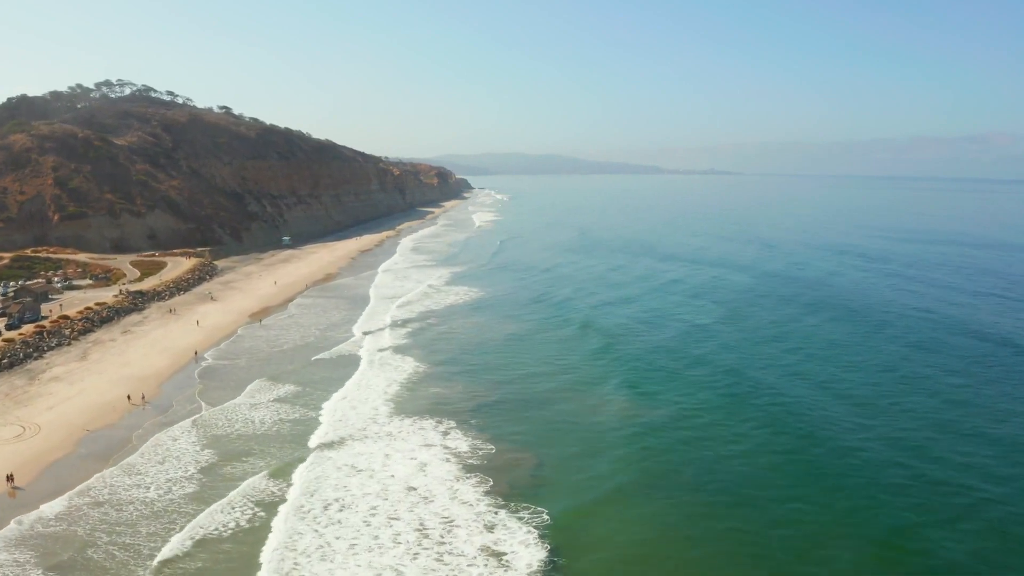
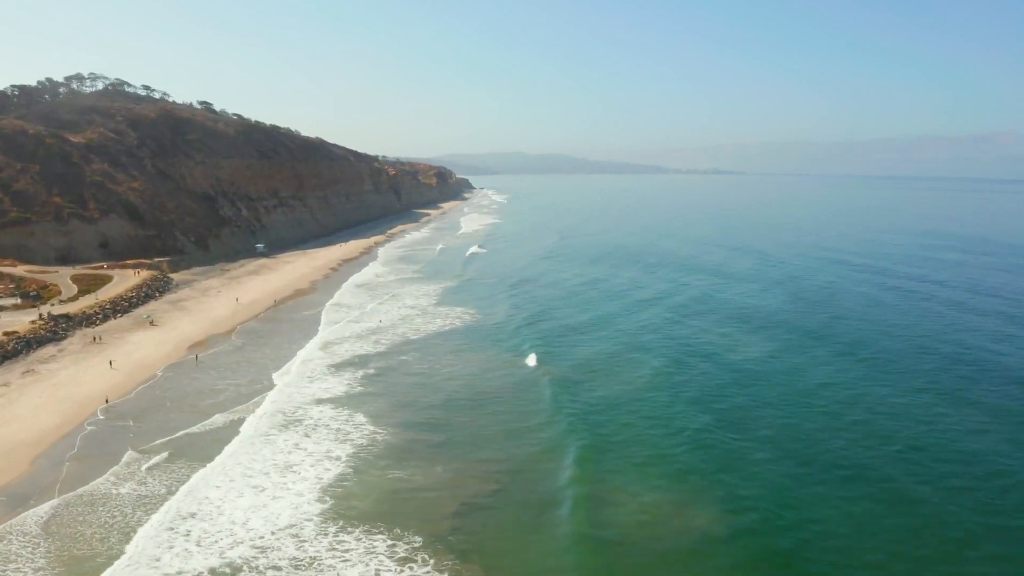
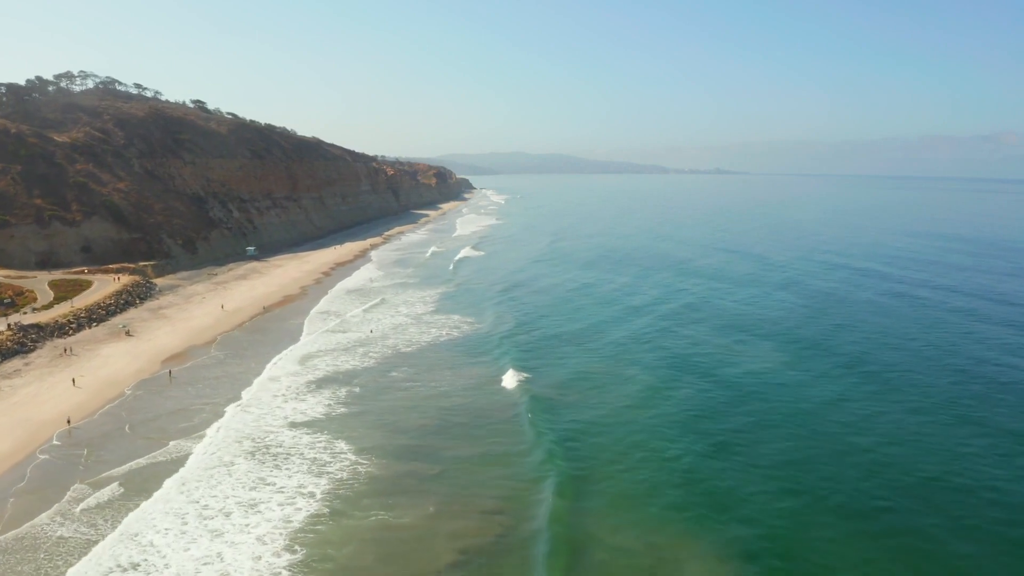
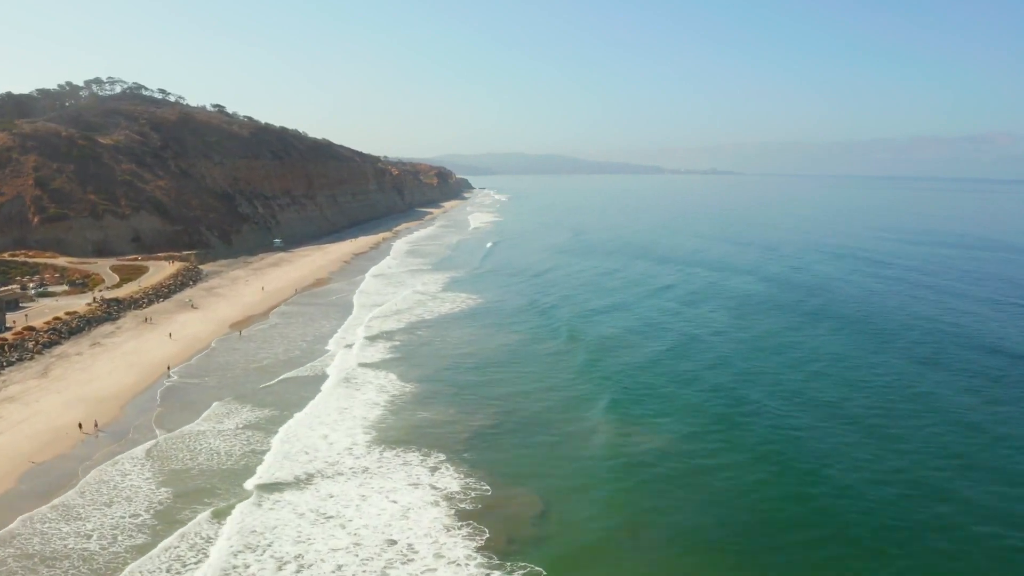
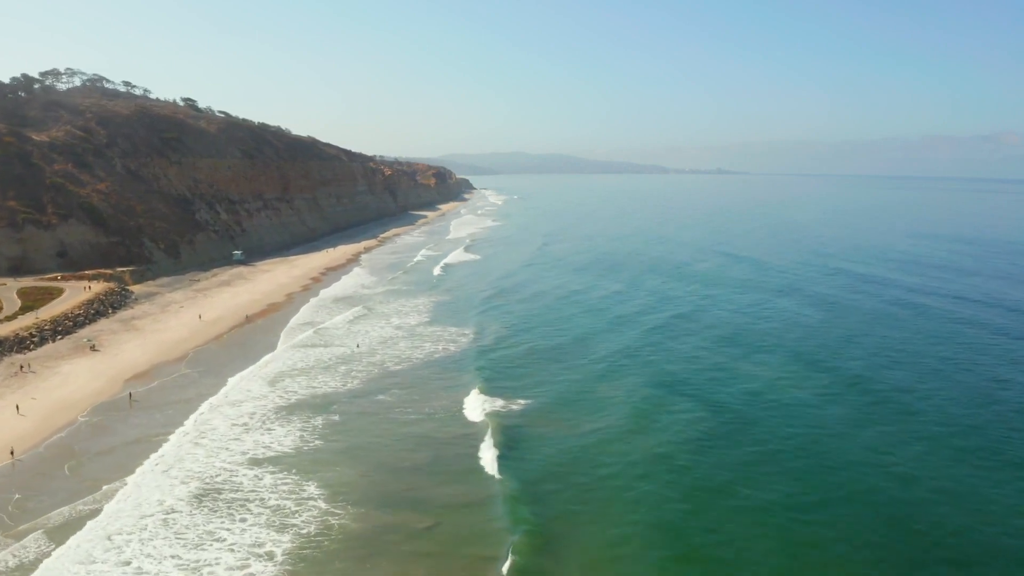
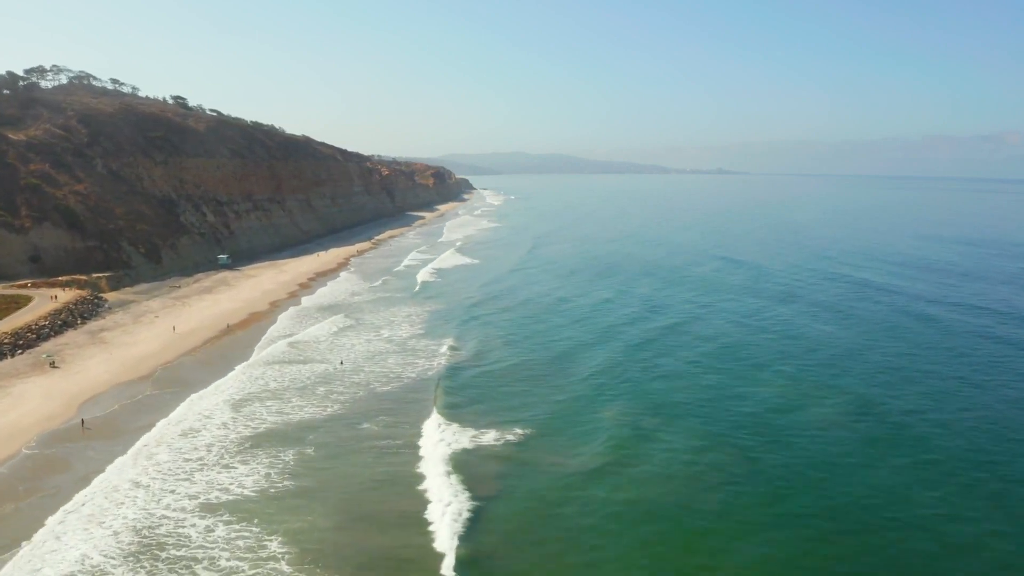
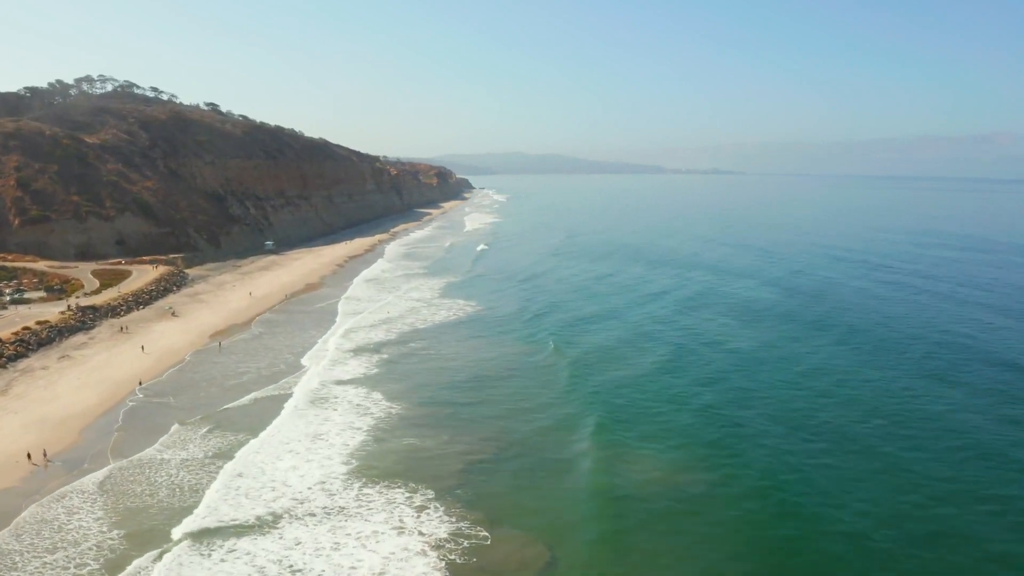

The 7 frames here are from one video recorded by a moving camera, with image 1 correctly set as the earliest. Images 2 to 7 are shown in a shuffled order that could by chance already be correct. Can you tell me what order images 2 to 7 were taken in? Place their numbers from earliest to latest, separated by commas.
4, 7, 2, 3, 5, 6
